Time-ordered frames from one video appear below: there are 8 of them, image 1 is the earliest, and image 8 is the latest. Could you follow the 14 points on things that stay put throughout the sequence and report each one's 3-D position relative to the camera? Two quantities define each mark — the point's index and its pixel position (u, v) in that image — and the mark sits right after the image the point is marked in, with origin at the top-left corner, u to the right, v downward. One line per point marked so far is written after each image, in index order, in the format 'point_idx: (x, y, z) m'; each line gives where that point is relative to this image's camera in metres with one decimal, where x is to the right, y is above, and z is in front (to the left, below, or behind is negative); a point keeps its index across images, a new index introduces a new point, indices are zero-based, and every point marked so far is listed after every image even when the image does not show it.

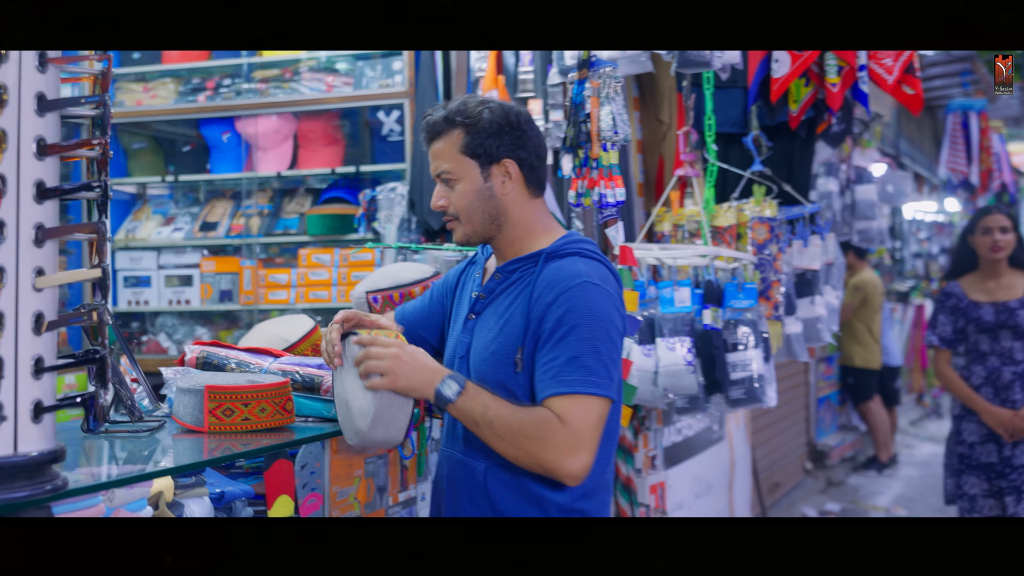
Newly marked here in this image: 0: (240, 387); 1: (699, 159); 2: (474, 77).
0: (-0.6, -0.2, +1.8) m
1: (+0.8, +0.5, +3.2) m
2: (-0.2, +0.8, +3.0) m
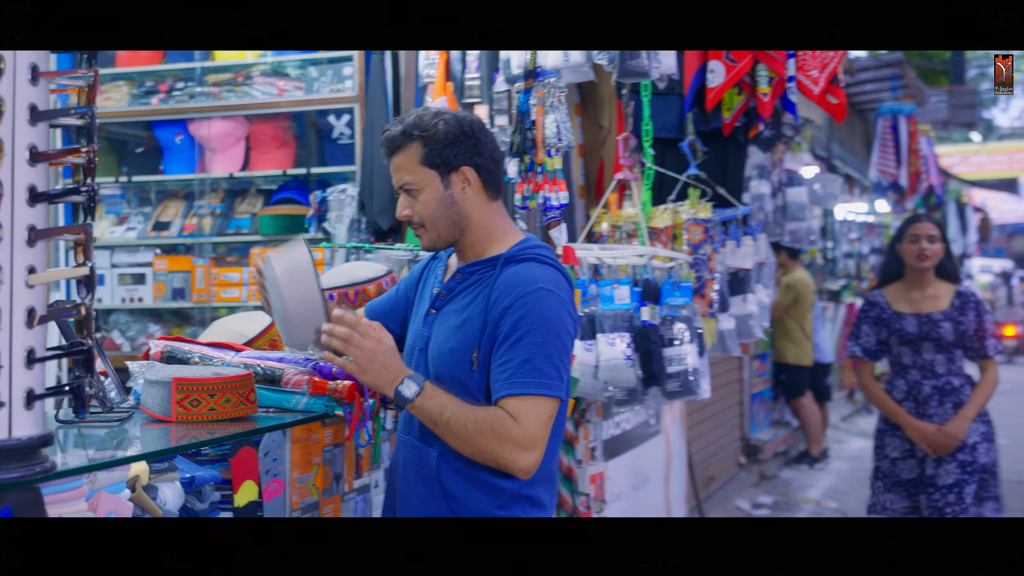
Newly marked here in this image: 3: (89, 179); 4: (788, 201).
0: (-0.7, -0.2, +1.9) m
1: (+0.6, +0.6, +3.5) m
2: (-0.4, +0.8, +3.2) m
3: (-0.8, +0.2, +1.4) m
4: (+1.6, +0.5, +4.4) m
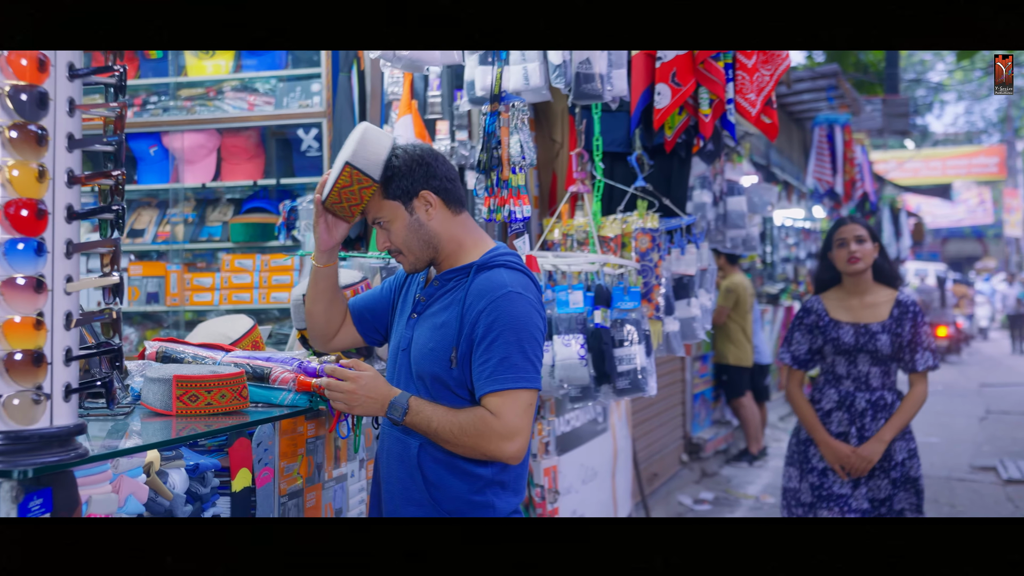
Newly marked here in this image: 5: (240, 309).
0: (-0.8, -0.2, +2.1) m
1: (+0.4, +0.5, +3.7) m
2: (-0.5, +0.8, +3.4) m
3: (-0.8, +0.2, +1.6) m
4: (+1.3, +0.5, +4.8) m
5: (-1.4, -0.1, +3.9) m
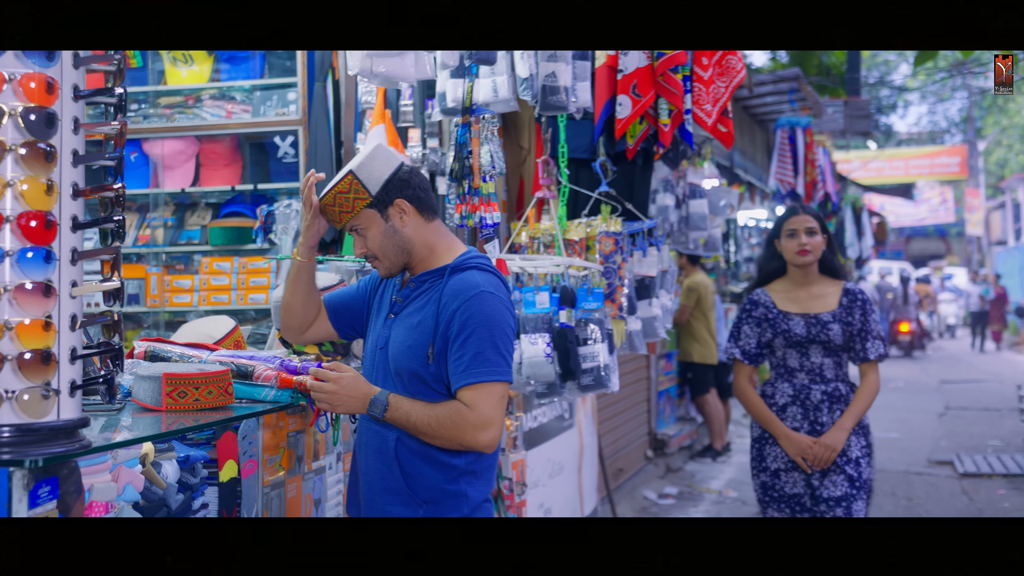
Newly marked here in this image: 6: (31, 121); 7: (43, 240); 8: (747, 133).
0: (-0.9, -0.2, +2.2) m
1: (+0.2, +0.5, +3.9) m
2: (-0.7, +0.8, +3.5) m
3: (-0.9, +0.2, +1.8) m
4: (+1.1, +0.5, +5.0) m
5: (-1.5, -0.1, +4.1) m
6: (-1.0, +0.3, +1.6) m
7: (-1.0, +0.1, +1.6) m
8: (+3.2, +2.1, +10.6) m
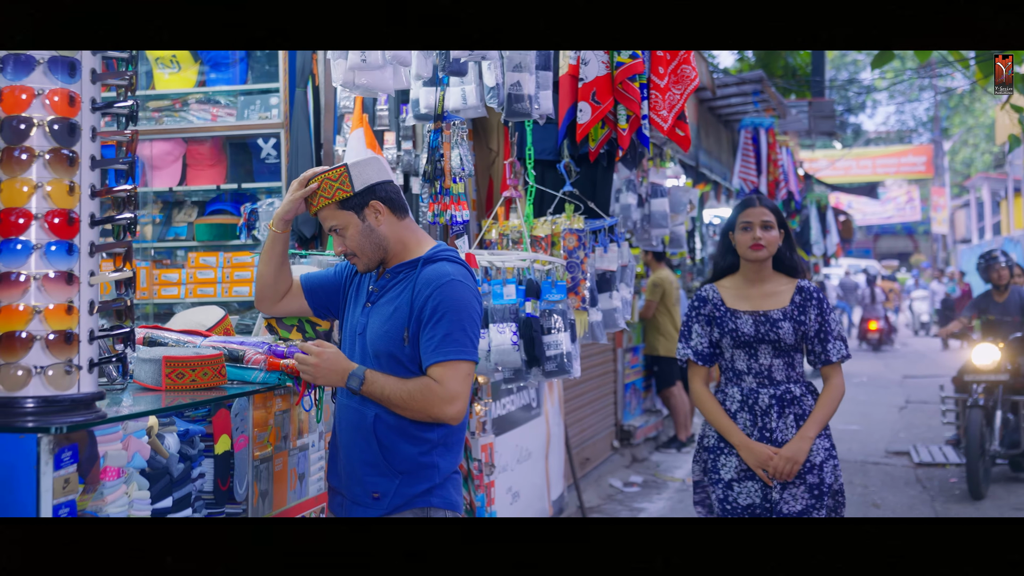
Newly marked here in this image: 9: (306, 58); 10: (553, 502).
0: (-1.0, -0.2, +2.5) m
1: (+0.1, +0.6, +4.2) m
2: (-0.8, +0.8, +3.8) m
3: (-1.0, +0.2, +2.0) m
4: (+0.9, +0.5, +5.3) m
5: (-1.7, -0.1, +4.3) m
6: (-1.0, +0.4, +1.8) m
7: (-1.0, +0.1, +1.8) m
8: (+2.8, +2.2, +11.0) m
9: (-1.0, +1.1, +3.8) m
10: (+0.3, -1.5, +5.6) m
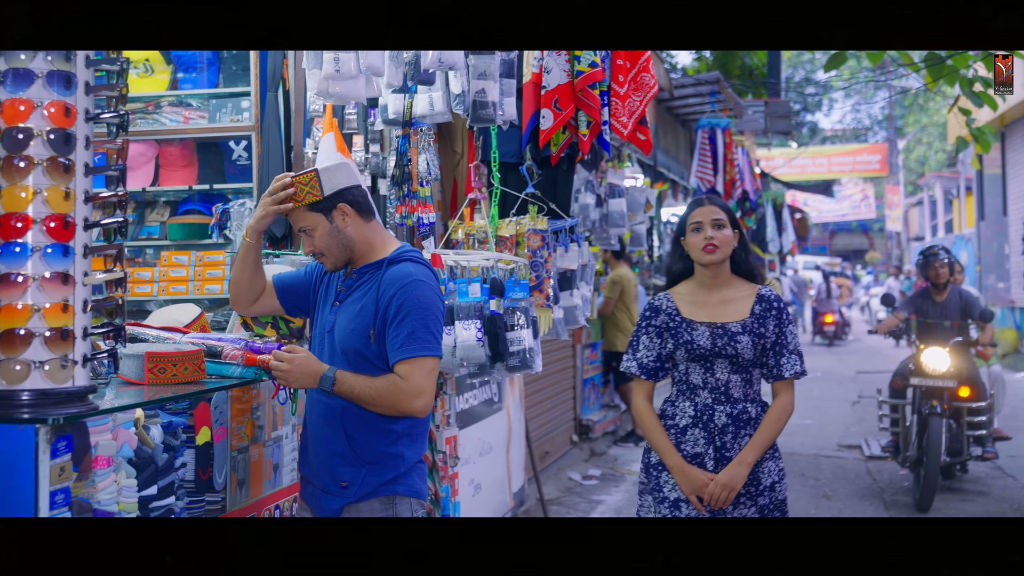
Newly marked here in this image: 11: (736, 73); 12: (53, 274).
0: (-1.1, -0.2, +2.6) m
1: (-0.1, +0.6, +4.3) m
2: (-1.0, +0.8, +3.9) m
3: (-1.1, +0.2, +2.1) m
4: (+0.7, +0.5, +5.5) m
5: (-1.9, -0.1, +4.3) m
6: (-1.1, +0.4, +1.9) m
7: (-1.1, +0.1, +1.9) m
8: (+2.3, +2.2, +11.2) m
9: (-1.2, +1.1, +3.9) m
10: (0.0, -1.5, +5.8) m
11: (+3.9, +3.7, +13.5) m
12: (-1.1, 0.0, +1.9) m
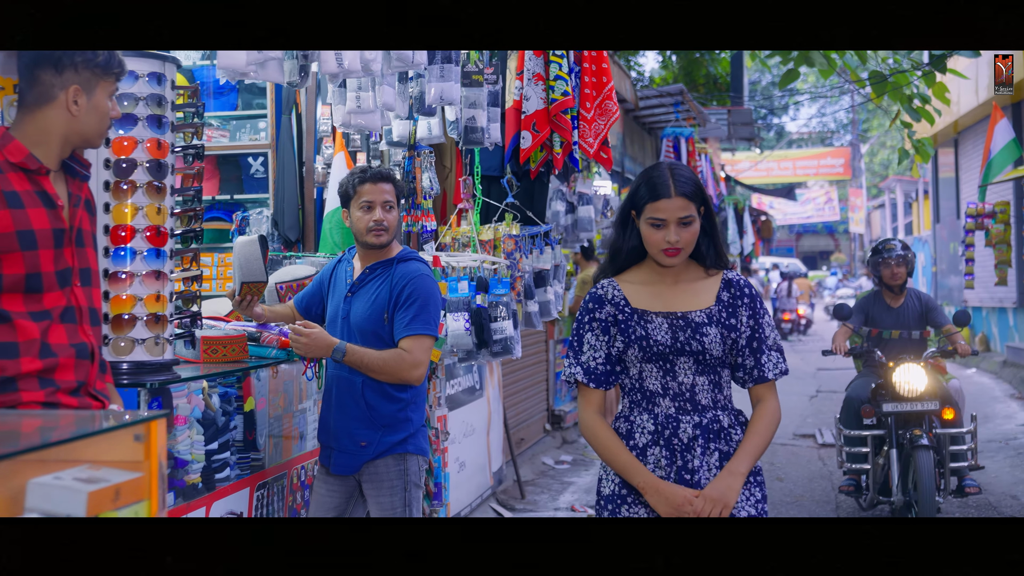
0: (-1.2, -0.2, +3.1) m
1: (-0.3, +0.6, +4.9) m
2: (-1.1, +0.9, +4.5) m
3: (-1.1, +0.2, +2.7) m
4: (+0.5, +0.5, +6.1) m
5: (-2.0, -0.1, +4.9) m
6: (-1.1, +0.4, +2.5) m
7: (-1.1, +0.1, +2.5) m
8: (+1.9, +2.2, +11.9) m
9: (-1.3, +1.1, +4.5) m
10: (-0.1, -1.5, +6.4) m
11: (+3.4, +3.7, +14.2) m
12: (-1.2, +0.1, +2.5) m
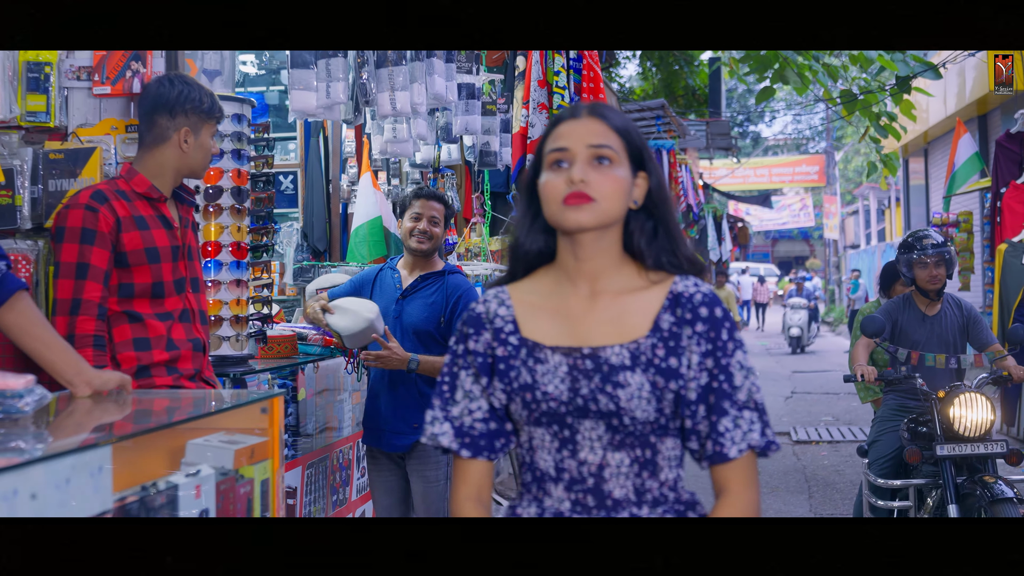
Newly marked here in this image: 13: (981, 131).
0: (-1.1, -0.2, +3.6) m
1: (-0.2, +0.5, +5.4) m
2: (-1.1, +0.8, +5.0) m
3: (-1.0, +0.2, +3.2) m
4: (+0.5, +0.5, +6.7) m
5: (-2.0, -0.1, +5.3) m
6: (-1.1, +0.4, +3.0) m
7: (-1.0, +0.1, +3.0) m
8: (+1.7, +2.1, +12.5) m
9: (-1.2, +1.1, +5.0) m
10: (-0.2, -1.5, +6.9) m
11: (+3.2, +3.6, +14.9) m
12: (-1.1, 0.0, +3.0) m
13: (+6.8, +2.3, +11.4) m
